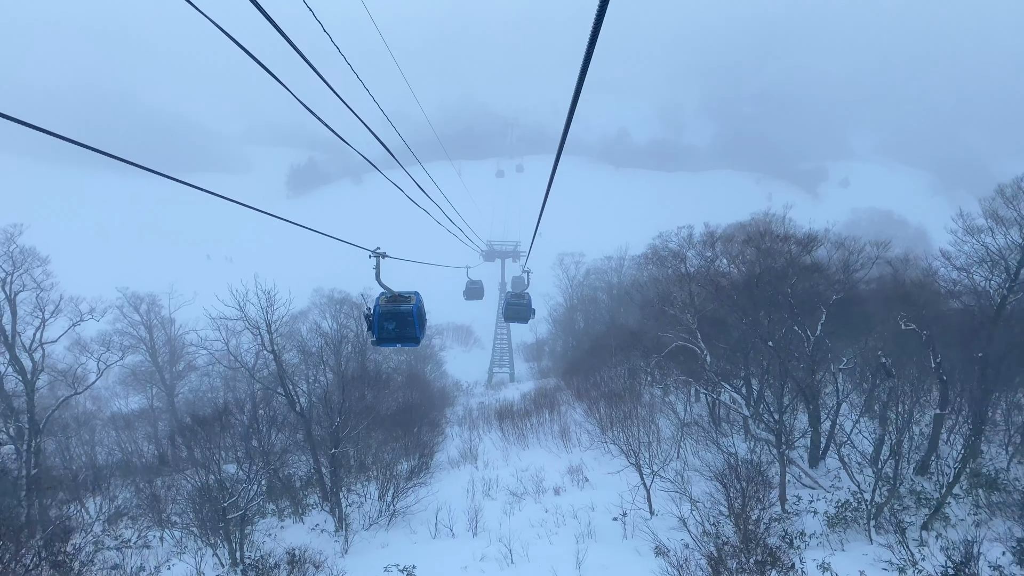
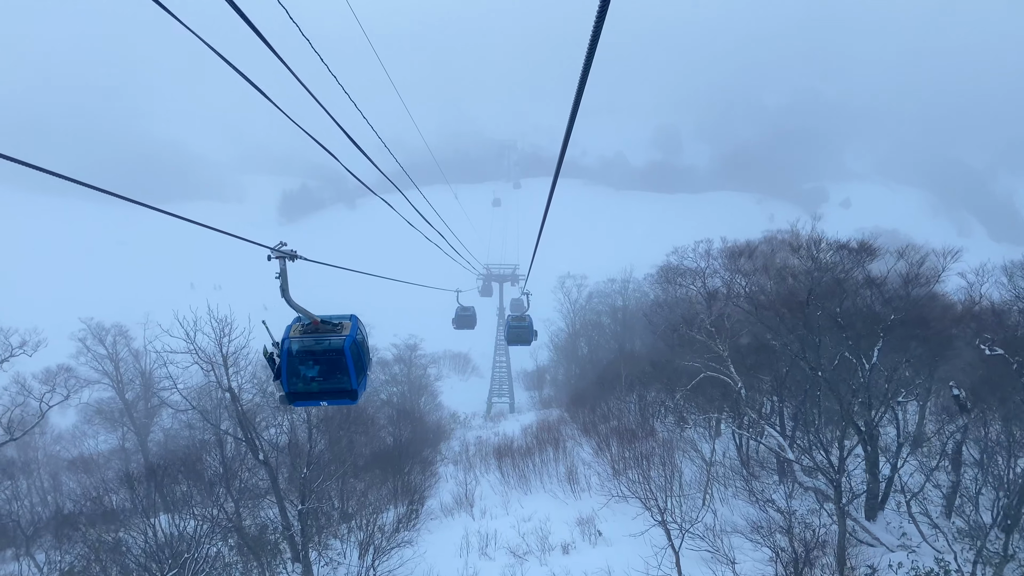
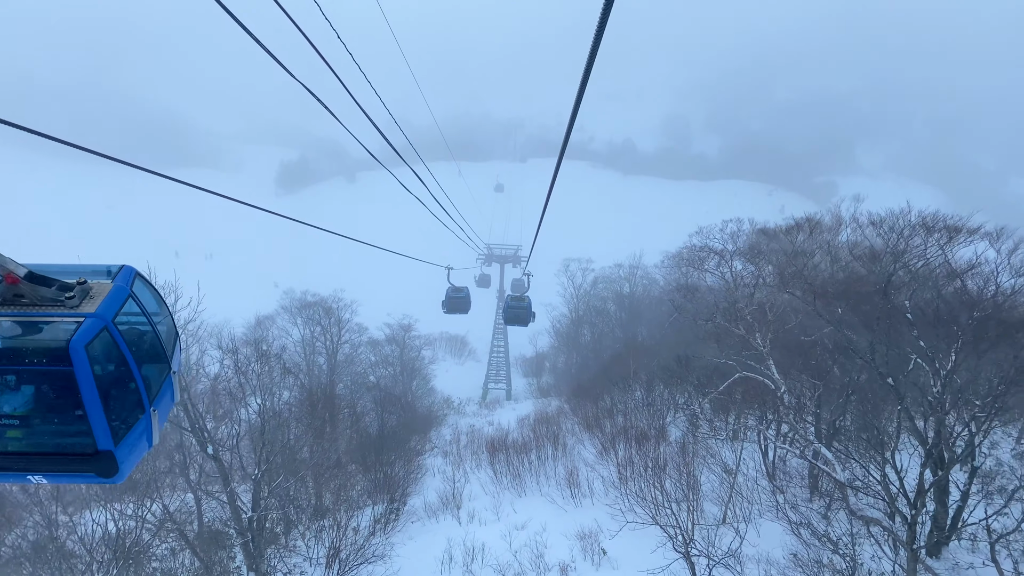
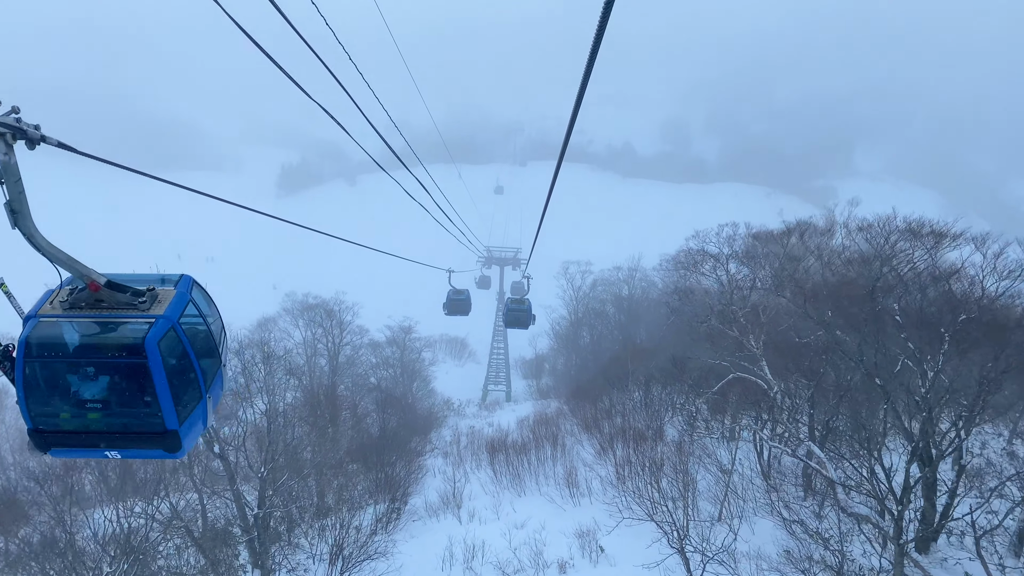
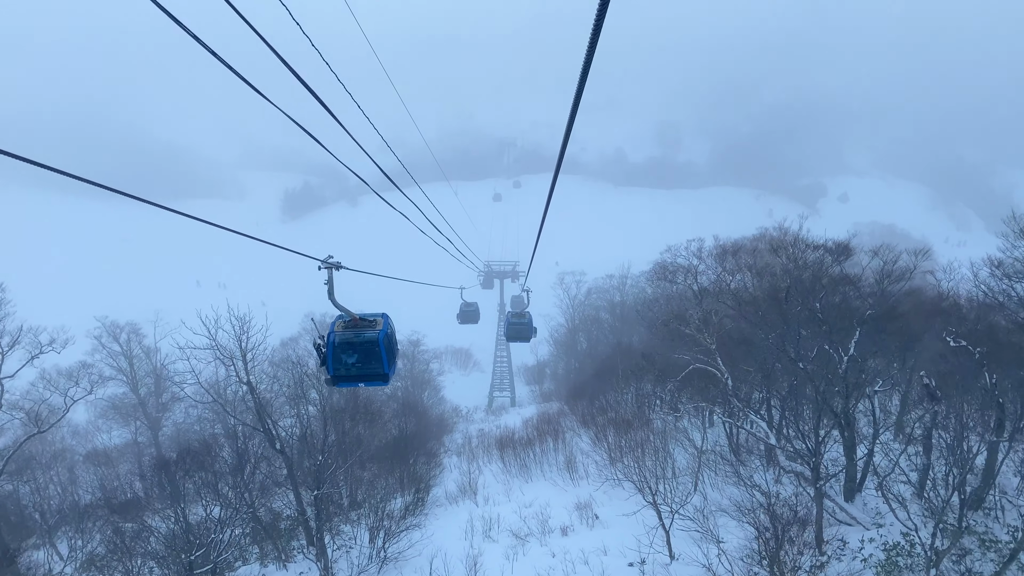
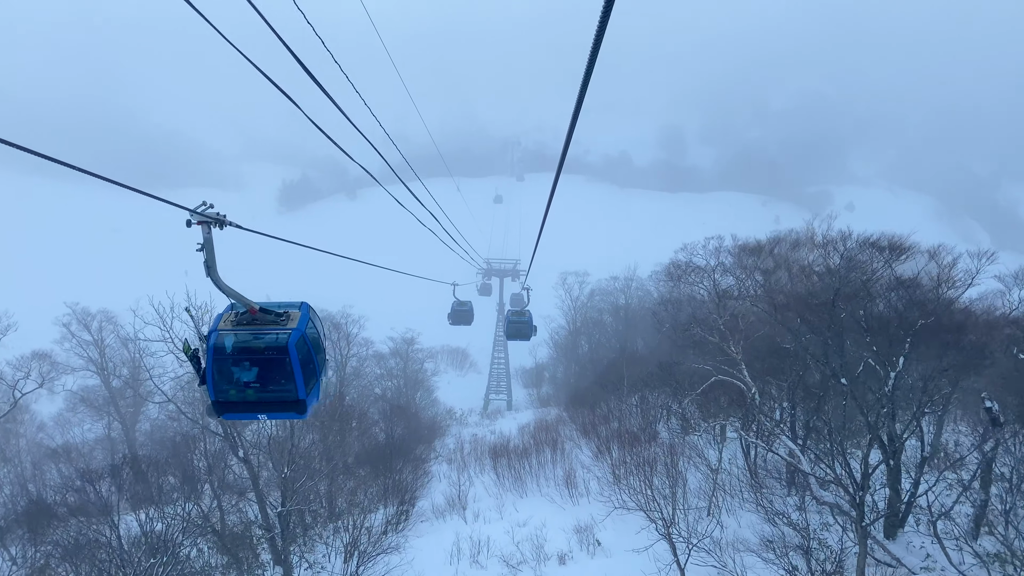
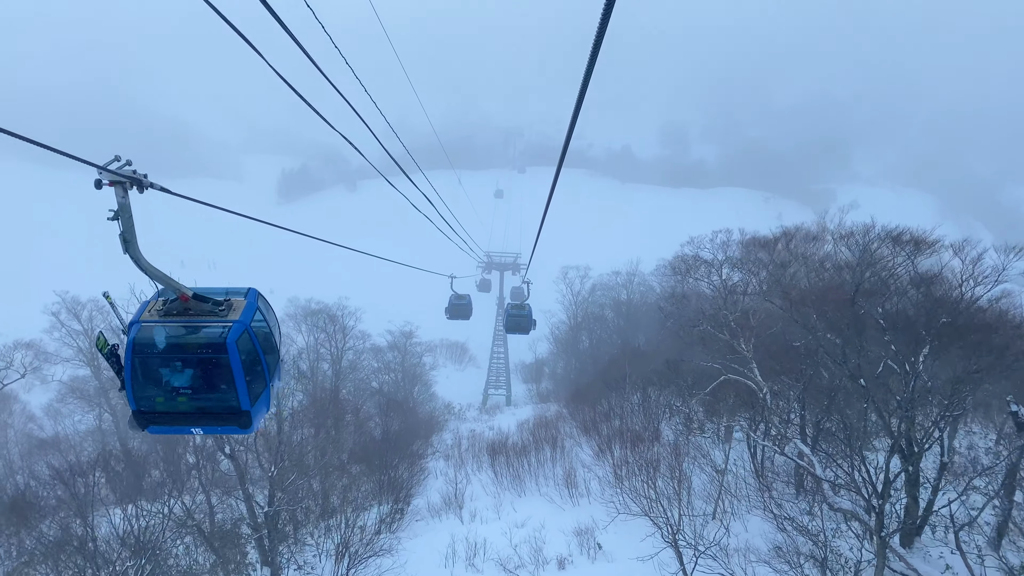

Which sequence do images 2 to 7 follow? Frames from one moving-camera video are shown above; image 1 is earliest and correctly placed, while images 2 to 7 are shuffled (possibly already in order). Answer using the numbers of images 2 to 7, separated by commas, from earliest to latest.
5, 2, 6, 7, 4, 3
